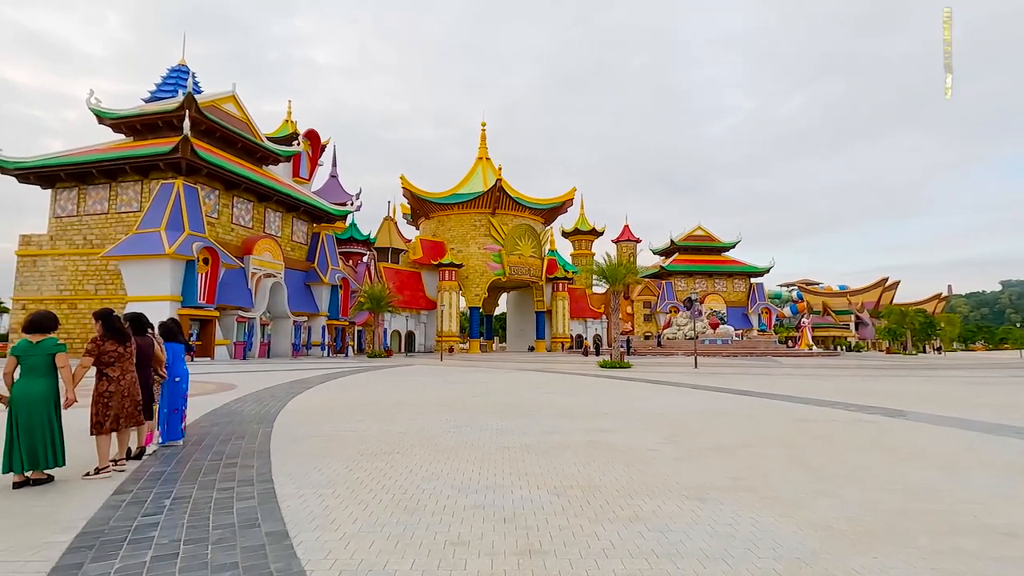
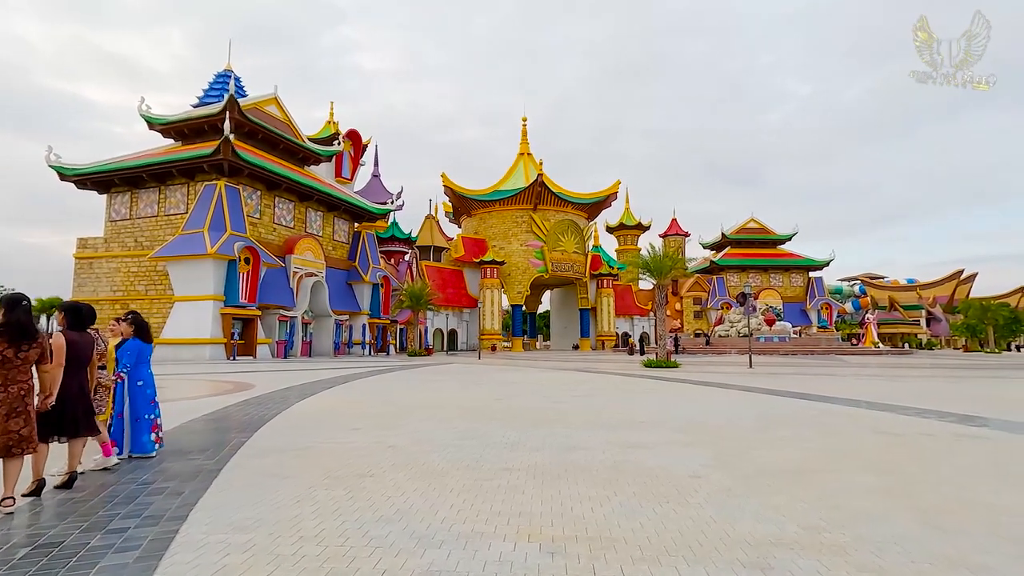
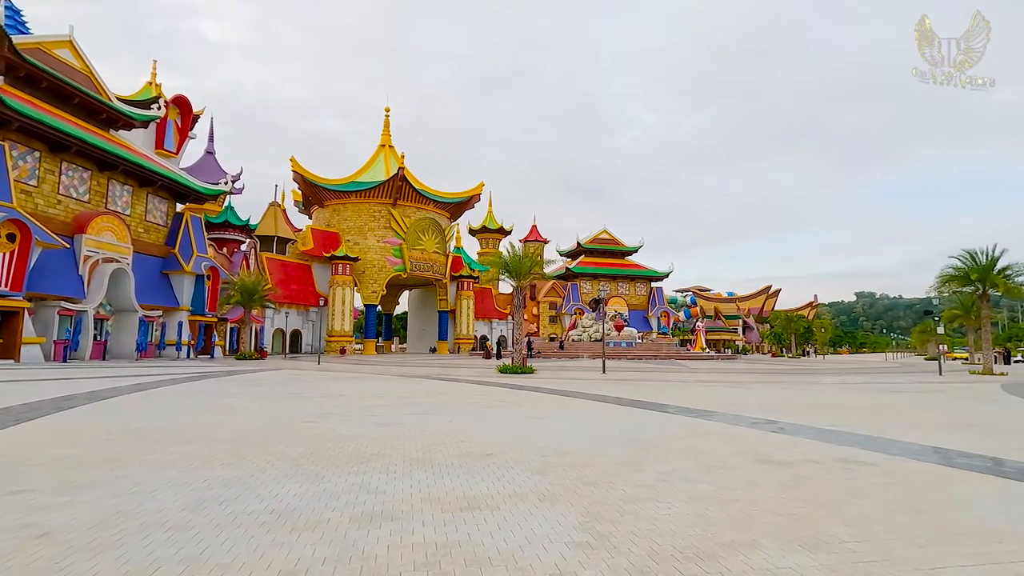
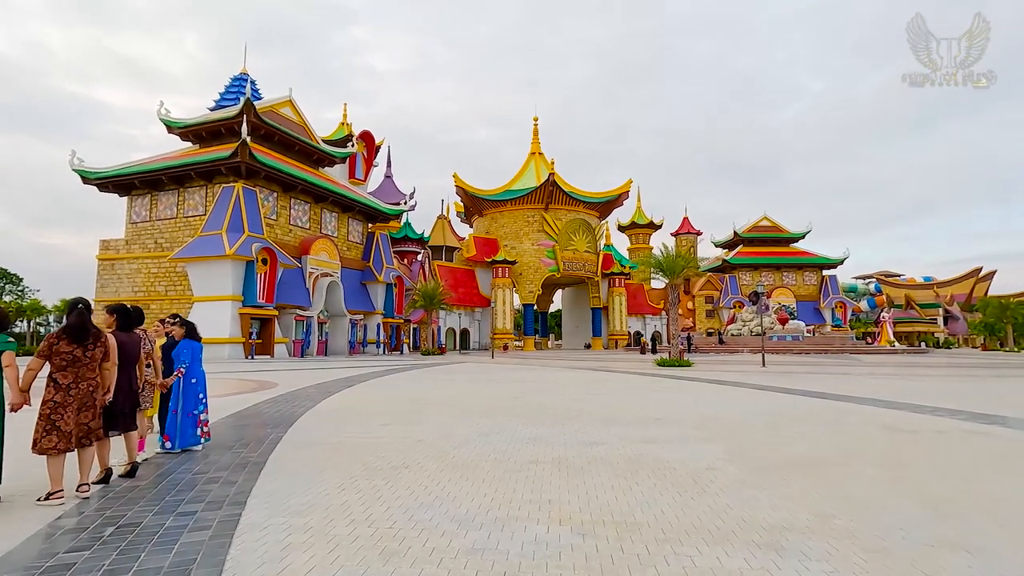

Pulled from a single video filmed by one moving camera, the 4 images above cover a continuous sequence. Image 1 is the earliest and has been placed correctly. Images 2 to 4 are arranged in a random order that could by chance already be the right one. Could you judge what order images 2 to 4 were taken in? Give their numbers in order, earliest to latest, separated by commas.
4, 2, 3
